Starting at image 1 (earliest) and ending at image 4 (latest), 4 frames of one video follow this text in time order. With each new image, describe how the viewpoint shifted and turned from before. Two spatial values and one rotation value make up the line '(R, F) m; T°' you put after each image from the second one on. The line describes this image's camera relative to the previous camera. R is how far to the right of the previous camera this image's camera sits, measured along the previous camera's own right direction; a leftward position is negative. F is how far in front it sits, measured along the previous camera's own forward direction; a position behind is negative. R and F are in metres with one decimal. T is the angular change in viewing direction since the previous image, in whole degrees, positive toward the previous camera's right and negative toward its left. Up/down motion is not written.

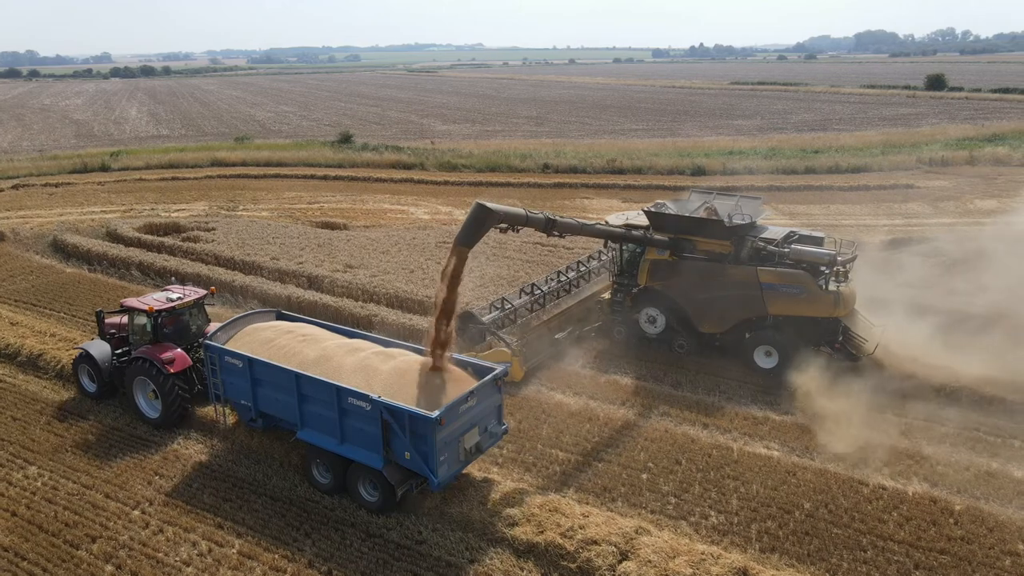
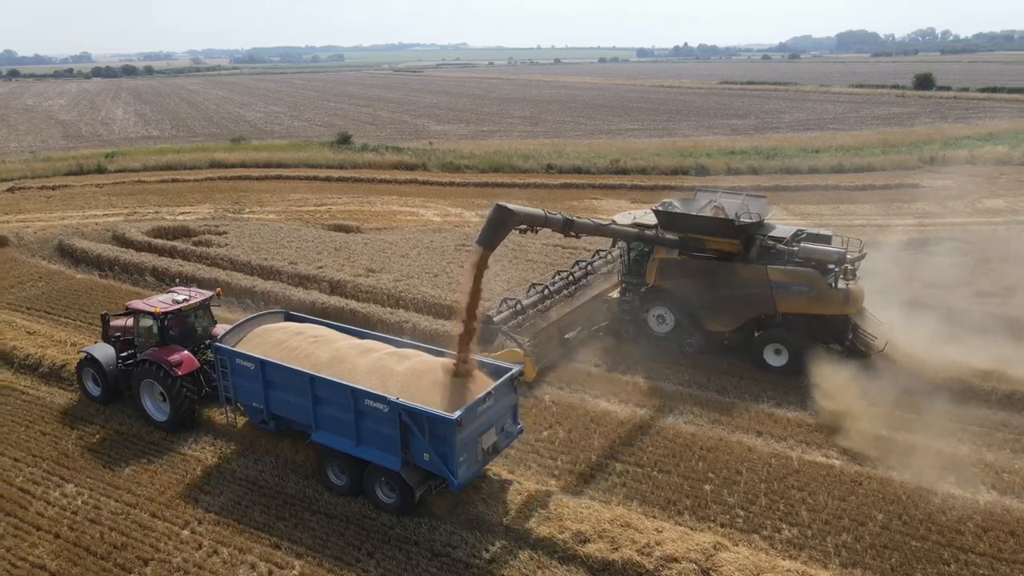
(-0.8, +0.3) m; +1°
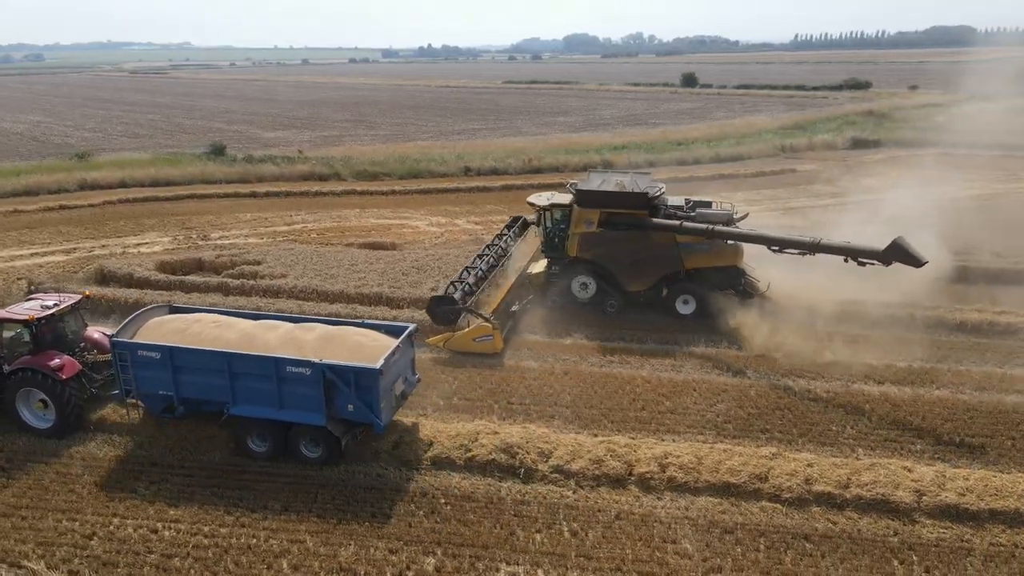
(-6.5, +1.5) m; +18°
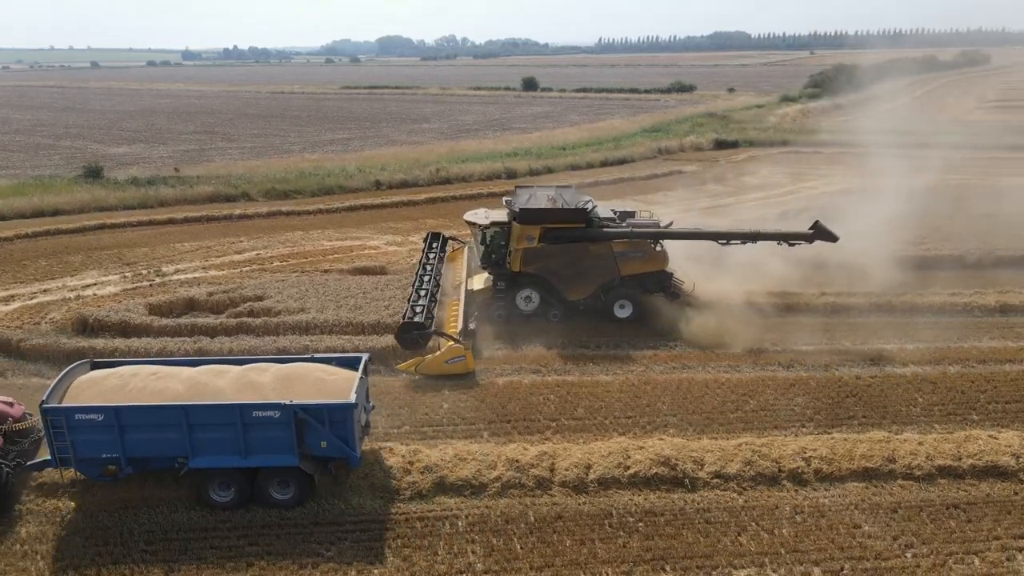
(-3.6, +0.2) m; +13°
